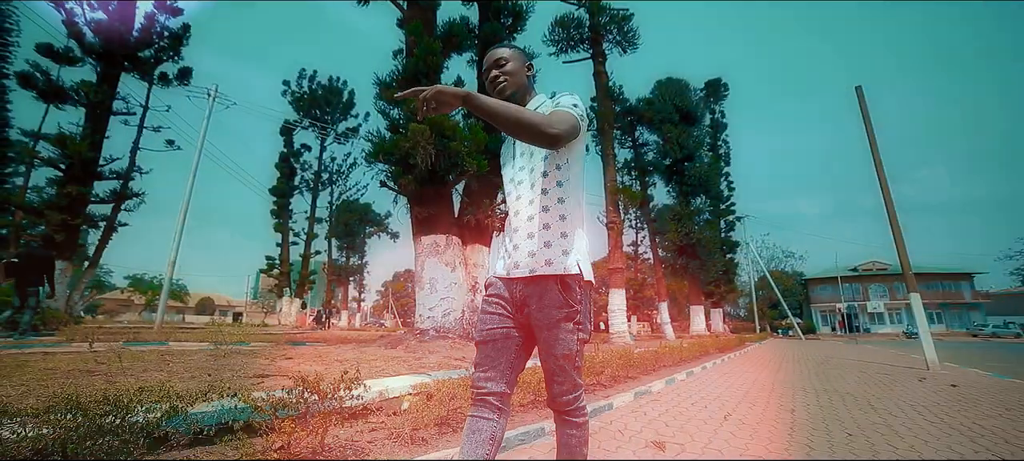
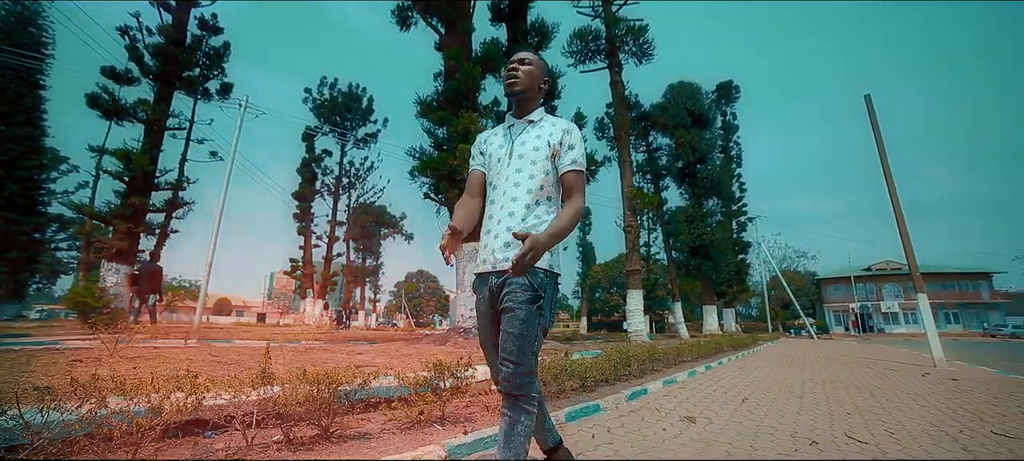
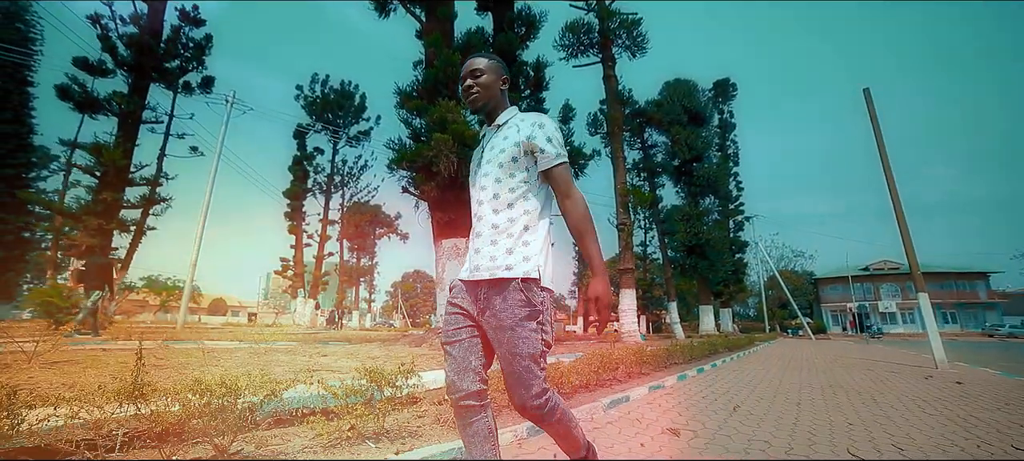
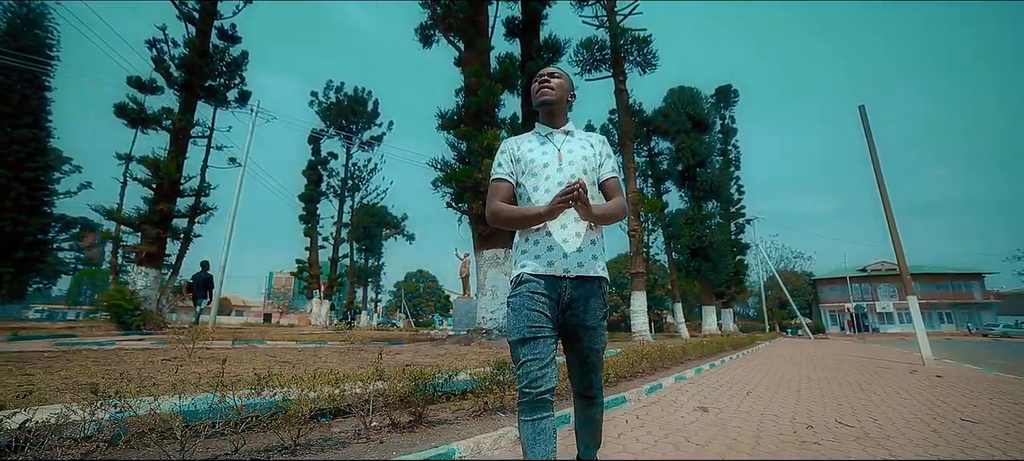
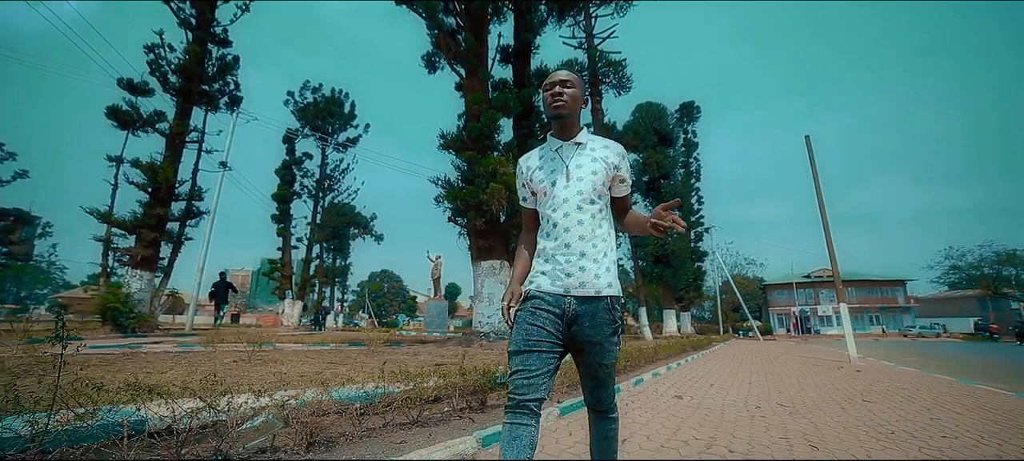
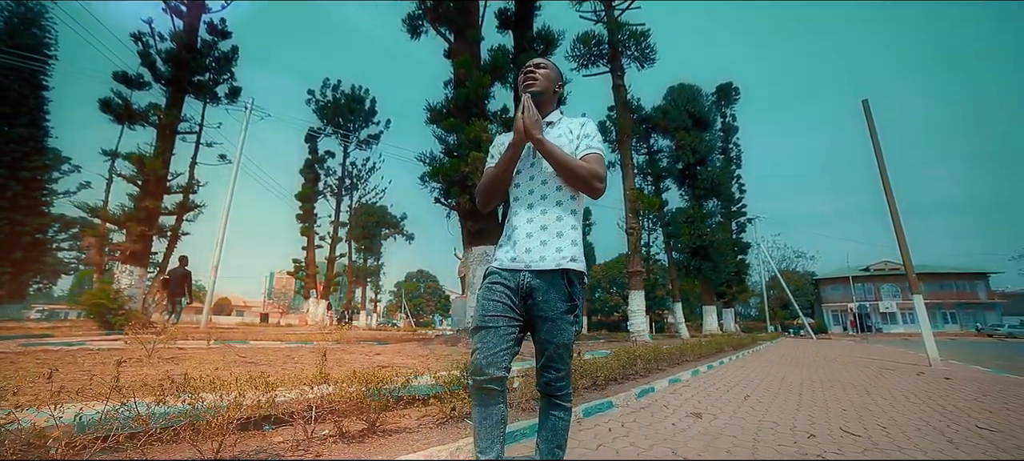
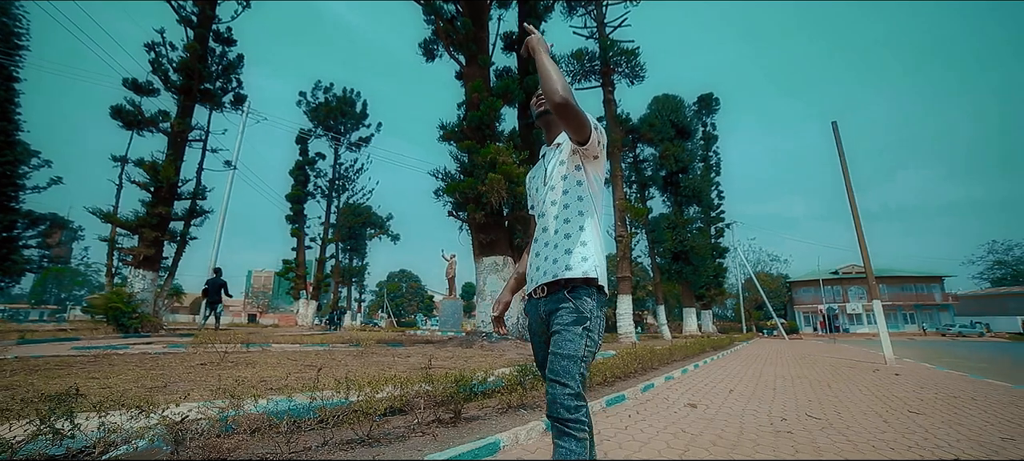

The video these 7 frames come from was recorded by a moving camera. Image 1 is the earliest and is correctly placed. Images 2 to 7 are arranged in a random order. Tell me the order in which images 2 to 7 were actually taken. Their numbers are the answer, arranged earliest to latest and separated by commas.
3, 2, 6, 4, 7, 5
